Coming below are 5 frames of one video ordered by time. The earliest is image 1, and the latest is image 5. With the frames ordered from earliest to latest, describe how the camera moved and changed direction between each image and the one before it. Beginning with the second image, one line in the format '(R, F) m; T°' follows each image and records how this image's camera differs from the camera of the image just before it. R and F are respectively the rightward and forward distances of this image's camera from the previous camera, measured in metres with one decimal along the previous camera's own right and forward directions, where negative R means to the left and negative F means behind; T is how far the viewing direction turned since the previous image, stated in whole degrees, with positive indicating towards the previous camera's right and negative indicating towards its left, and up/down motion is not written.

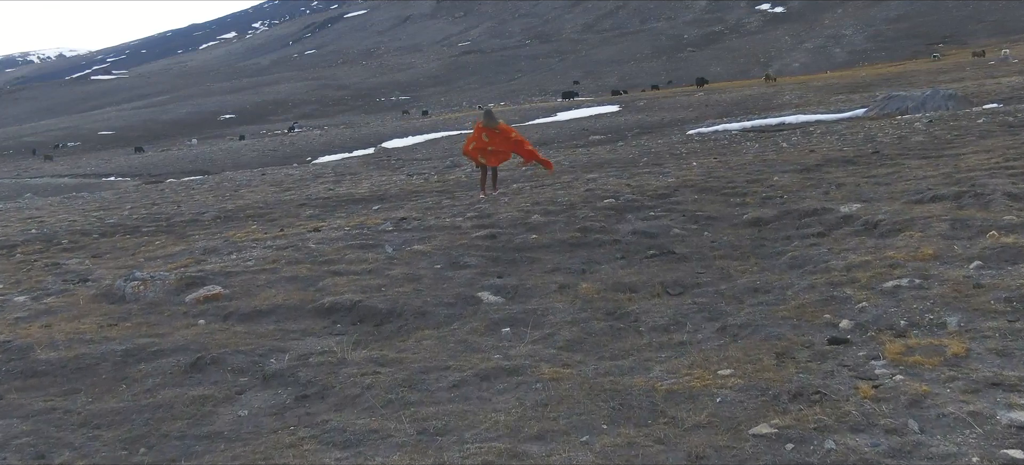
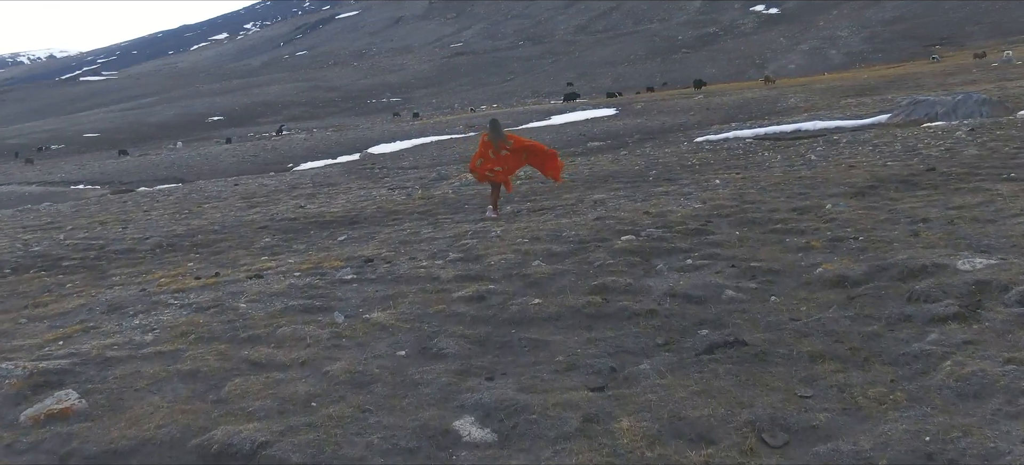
(0.0, +2.2) m; 0°
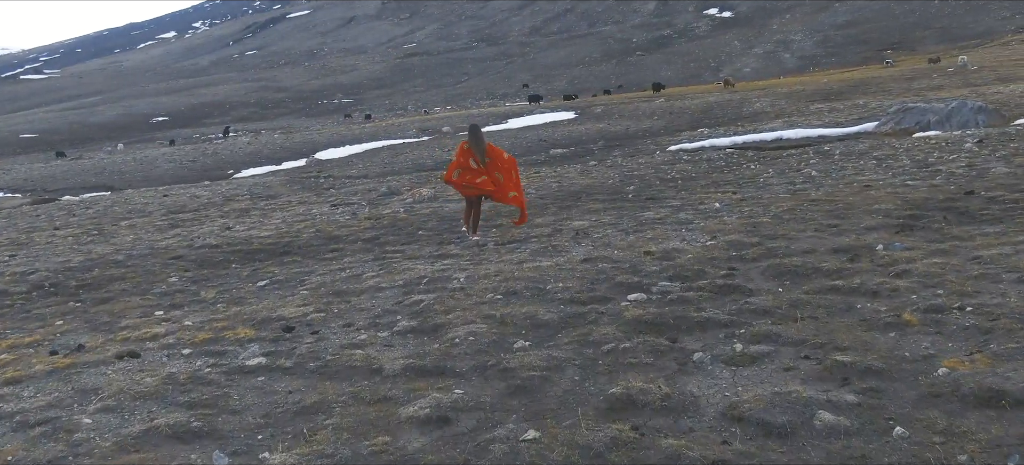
(-0.1, +2.2) m; +3°
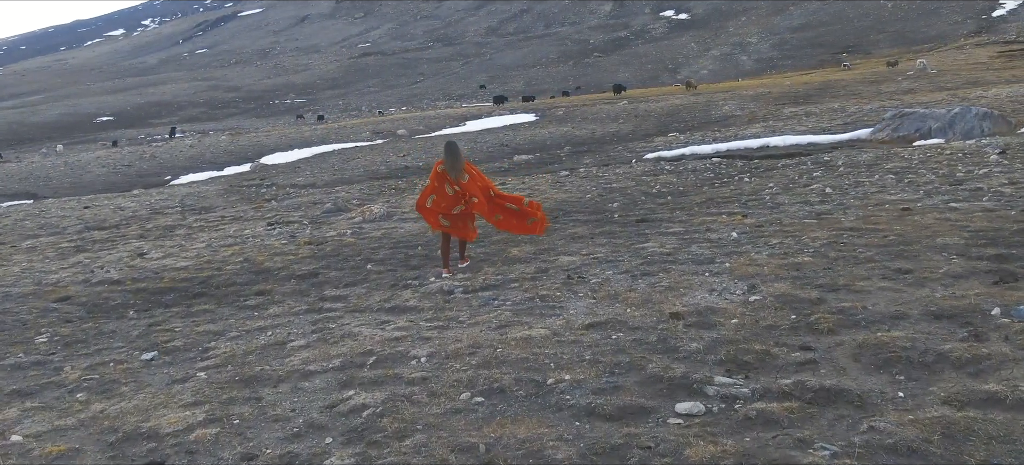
(-0.1, +2.2) m; +3°
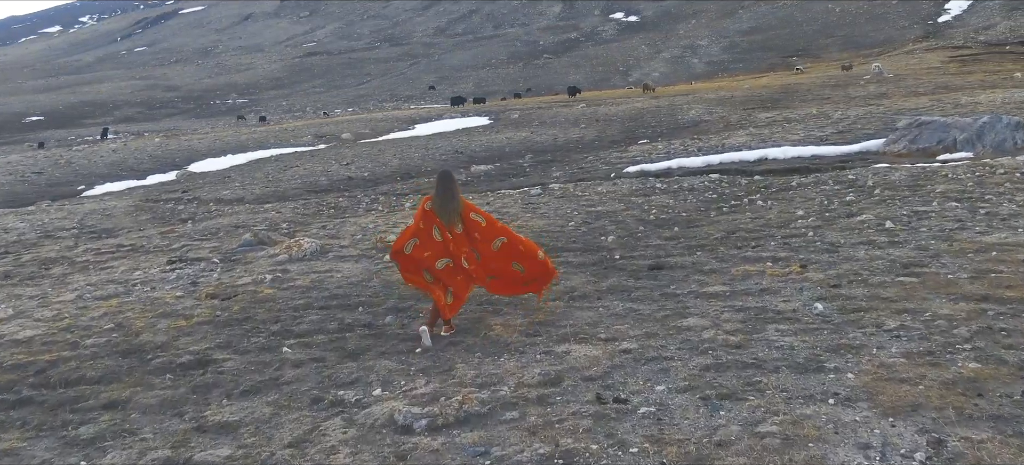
(-0.2, +3.1) m; +3°
